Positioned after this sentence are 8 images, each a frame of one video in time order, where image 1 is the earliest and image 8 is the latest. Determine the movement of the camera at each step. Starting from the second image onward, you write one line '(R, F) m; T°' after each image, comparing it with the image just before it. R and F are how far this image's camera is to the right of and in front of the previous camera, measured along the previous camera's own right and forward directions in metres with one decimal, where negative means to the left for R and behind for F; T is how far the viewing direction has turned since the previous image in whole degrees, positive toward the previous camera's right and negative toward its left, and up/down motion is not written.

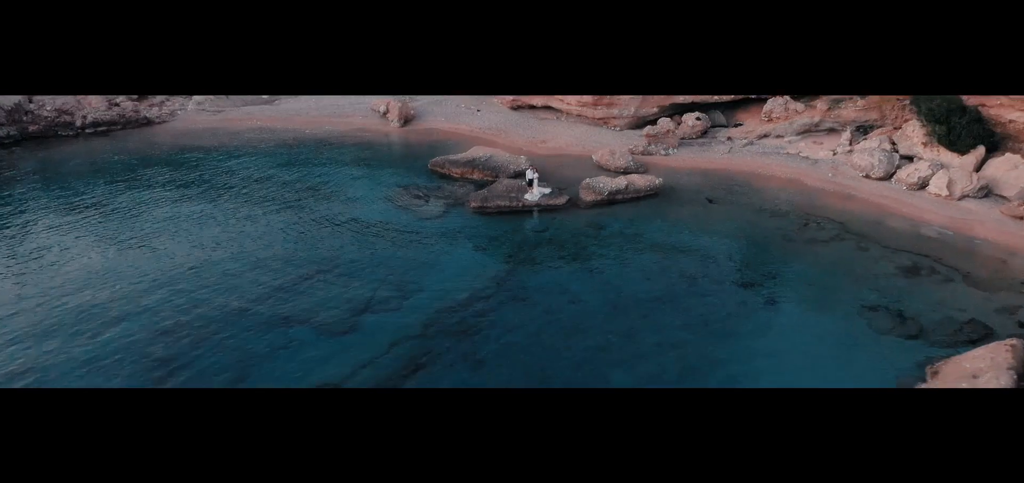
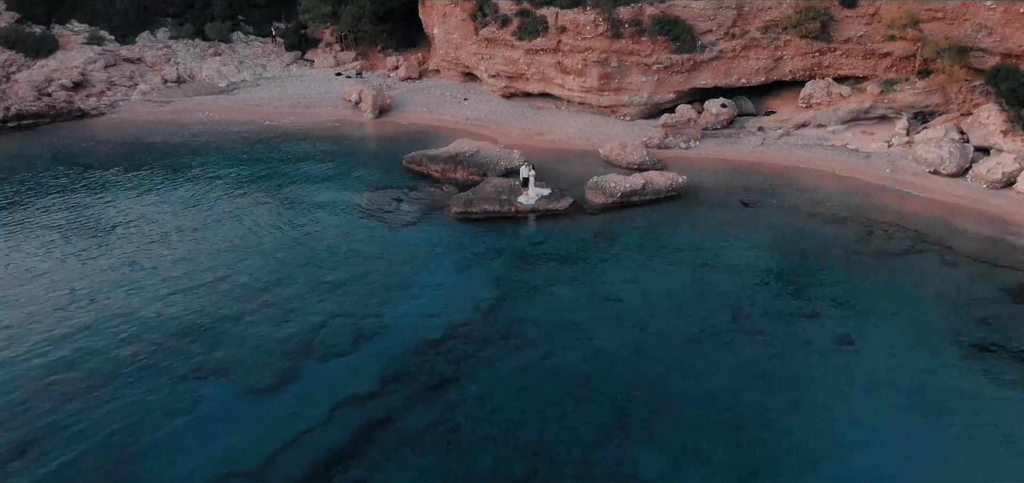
(+0.3, +6.3) m; 0°
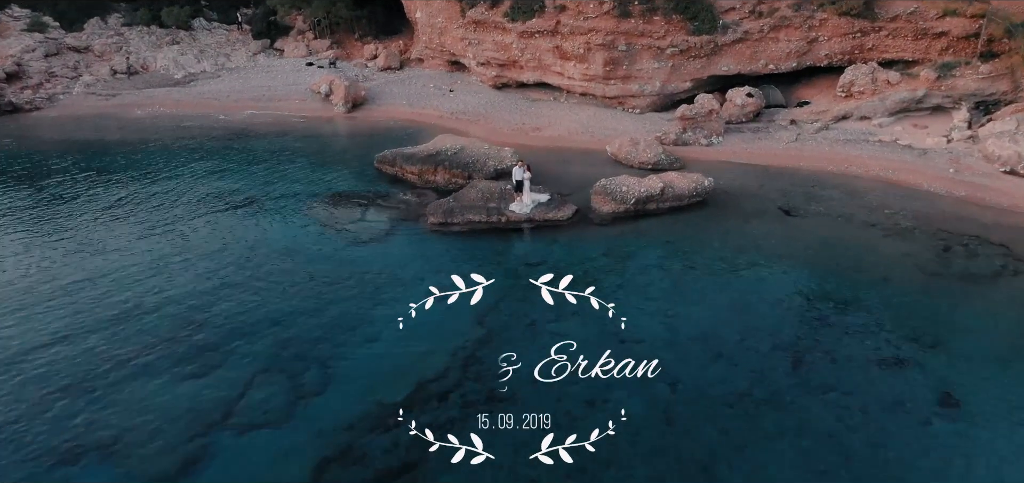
(+0.2, +4.9) m; 0°
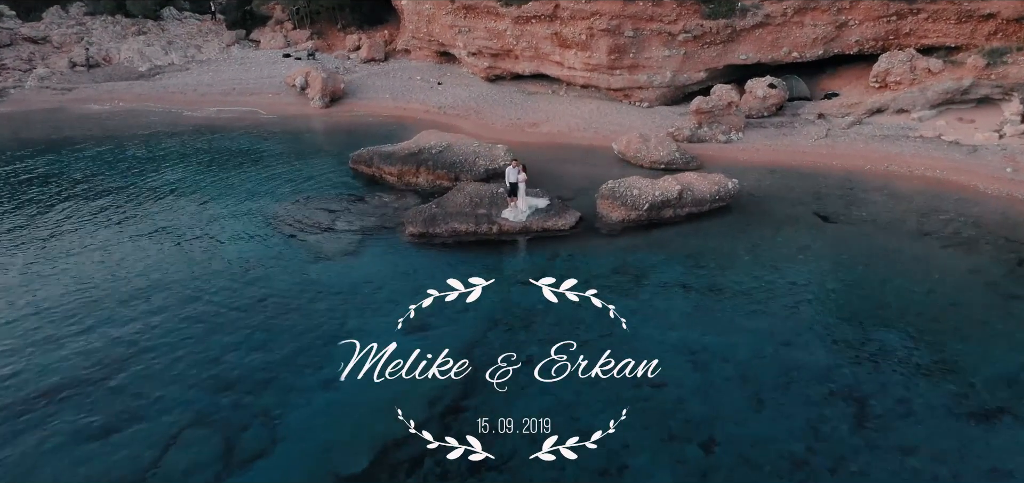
(+0.2, +3.2) m; 0°
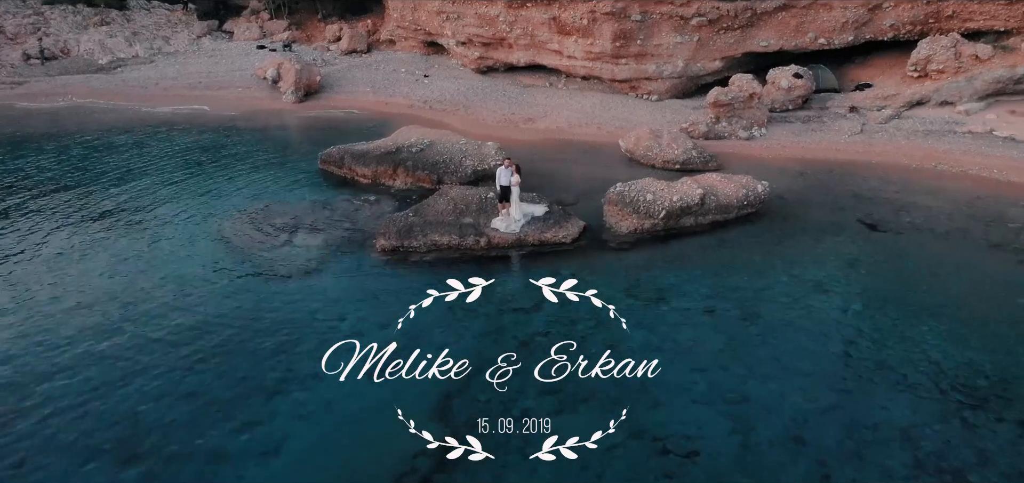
(+0.2, +3.0) m; 0°
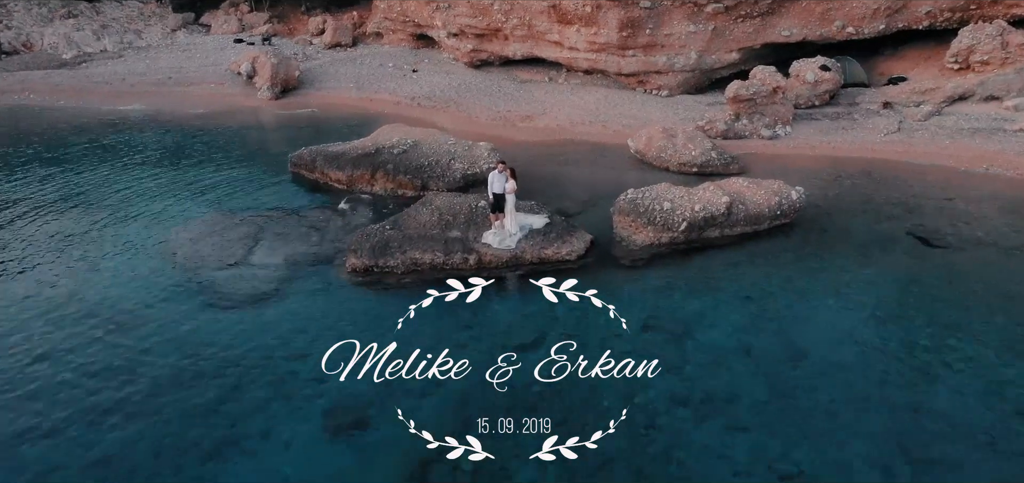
(+0.1, +2.4) m; 0°
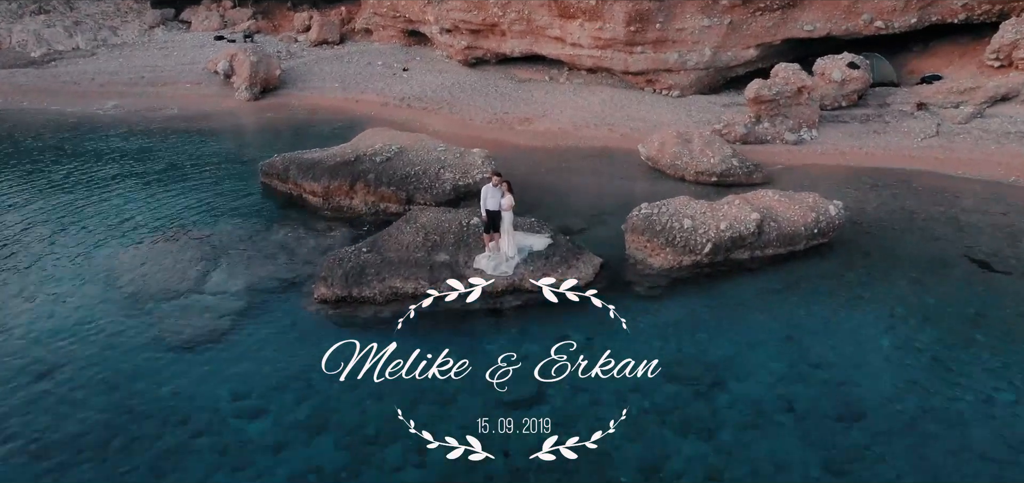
(+0.1, +1.9) m; 0°
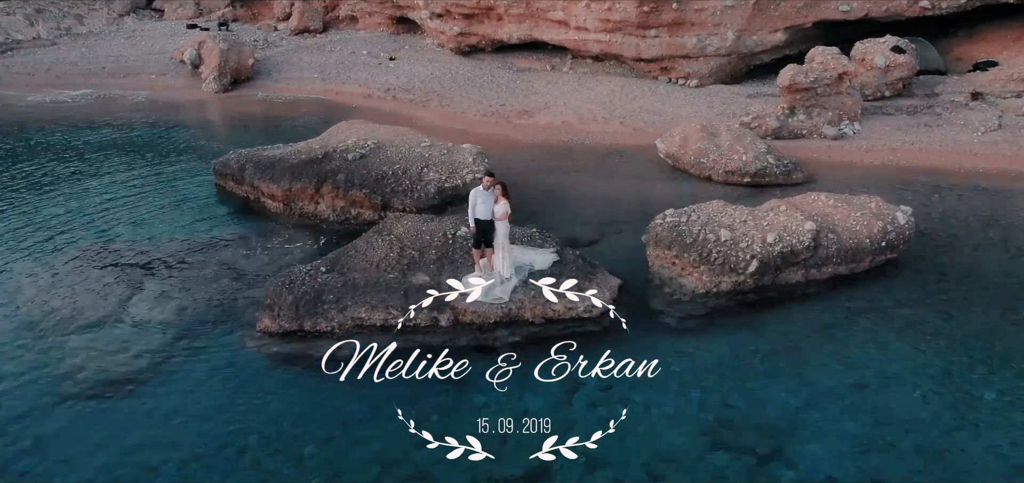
(+0.1, +2.4) m; 0°
